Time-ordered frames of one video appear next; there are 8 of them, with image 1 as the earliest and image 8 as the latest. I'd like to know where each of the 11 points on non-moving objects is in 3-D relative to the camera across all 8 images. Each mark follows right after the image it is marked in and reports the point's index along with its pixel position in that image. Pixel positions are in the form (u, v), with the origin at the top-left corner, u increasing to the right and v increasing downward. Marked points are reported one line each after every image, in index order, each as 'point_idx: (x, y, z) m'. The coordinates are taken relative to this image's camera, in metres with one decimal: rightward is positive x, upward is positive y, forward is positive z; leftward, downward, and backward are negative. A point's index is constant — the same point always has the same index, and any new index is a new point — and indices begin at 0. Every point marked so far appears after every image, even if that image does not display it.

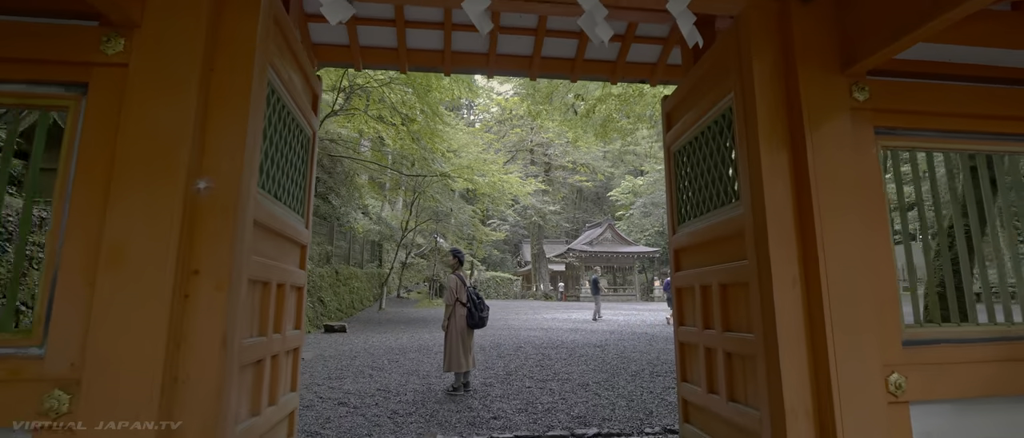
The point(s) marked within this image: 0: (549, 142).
0: (+1.4, +2.9, +18.5) m
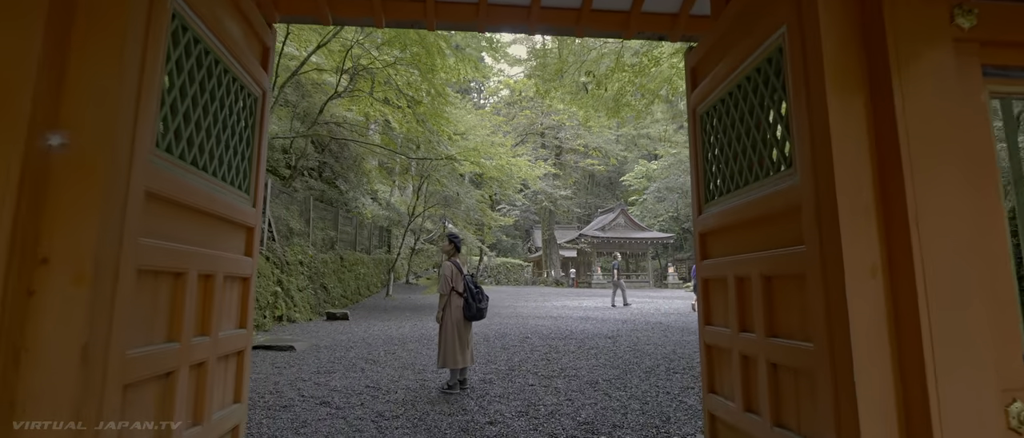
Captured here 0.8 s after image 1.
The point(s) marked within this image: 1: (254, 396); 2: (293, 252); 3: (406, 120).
0: (+1.8, +3.5, +18.0) m
1: (-1.8, -1.3, +3.4) m
2: (-3.9, -0.6, +8.8) m
3: (-2.0, +1.9, +9.5) m
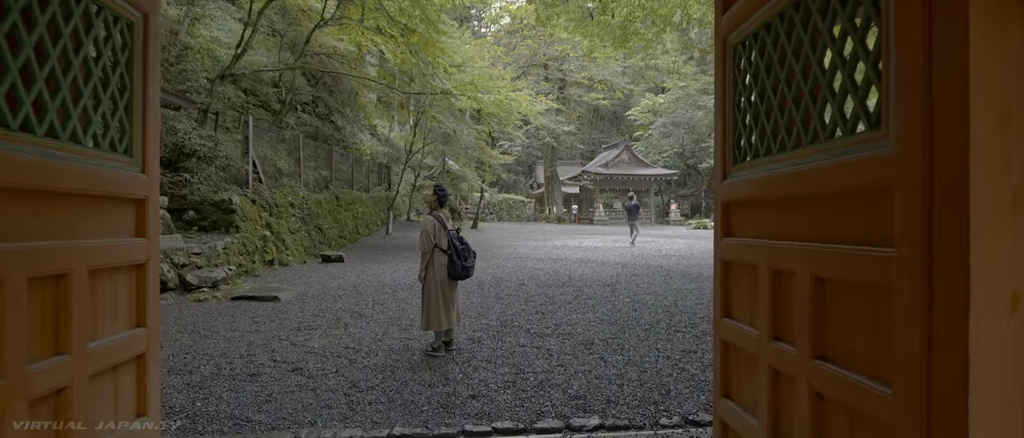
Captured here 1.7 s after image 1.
0: (+1.8, +5.7, +16.9) m
1: (-1.9, -0.9, +3.2) m
2: (-4.0, +0.4, +8.5) m
3: (-2.0, +3.0, +8.8) m
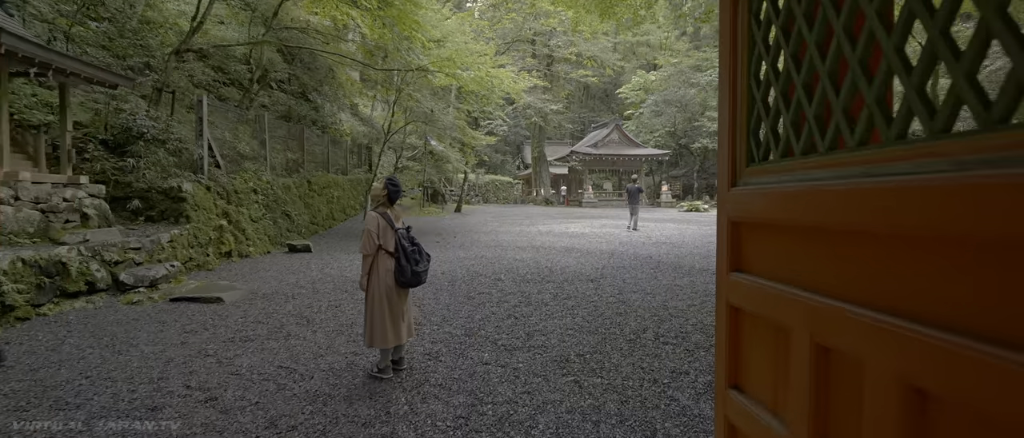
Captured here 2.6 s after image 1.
0: (+1.3, +6.3, +16.2) m
1: (-2.1, -0.9, +2.7) m
2: (-4.3, +0.6, +7.9) m
3: (-2.4, +3.3, +8.1) m
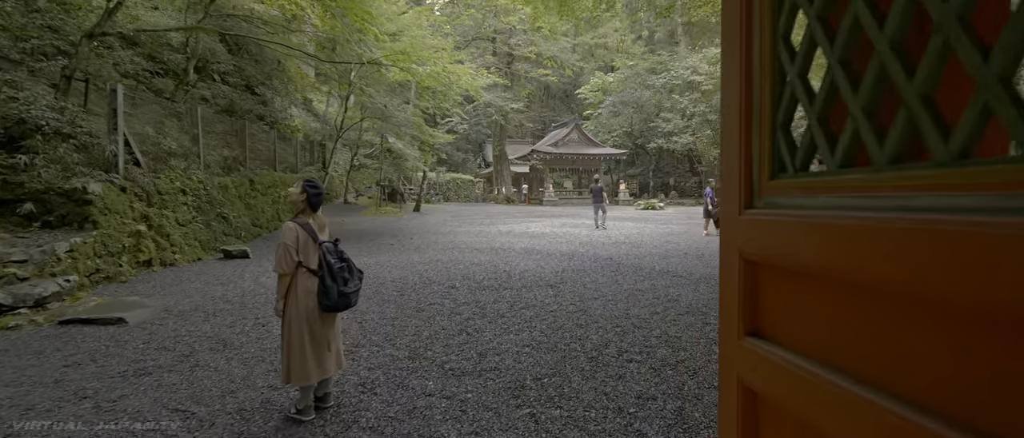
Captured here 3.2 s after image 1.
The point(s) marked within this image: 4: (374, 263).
0: (-0.1, +6.3, +15.8) m
1: (-2.4, -1.0, +2.1) m
2: (-5.0, +0.6, +7.1) m
3: (-3.1, +3.2, +7.5) m
4: (-1.9, -0.6, +6.7) m
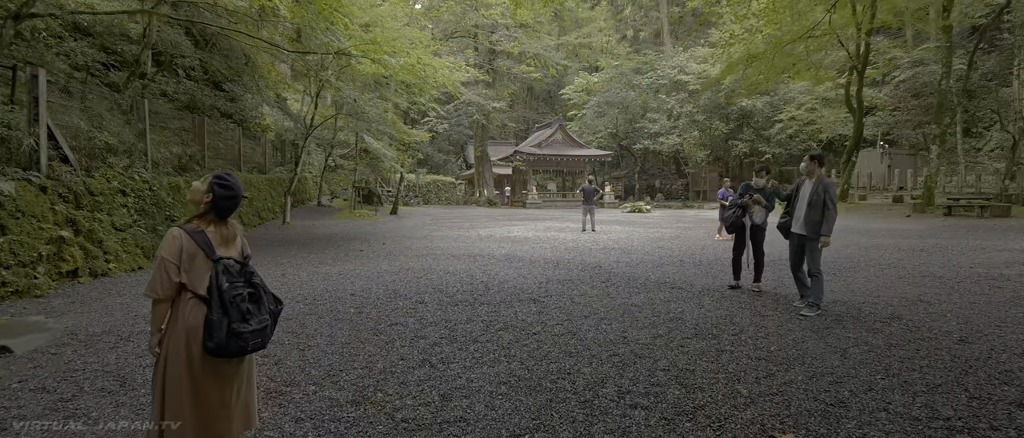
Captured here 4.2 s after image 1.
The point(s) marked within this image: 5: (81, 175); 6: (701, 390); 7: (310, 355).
0: (-0.6, +6.2, +15.2) m
1: (-2.5, -1.0, +1.4) m
2: (-5.2, +0.5, +6.3) m
3: (-3.3, +3.2, +6.8) m
4: (-2.2, -0.7, +6.0) m
5: (-5.2, +0.5, +5.8) m
6: (+1.0, -0.9, +2.5) m
7: (-1.3, -0.9, +3.1) m
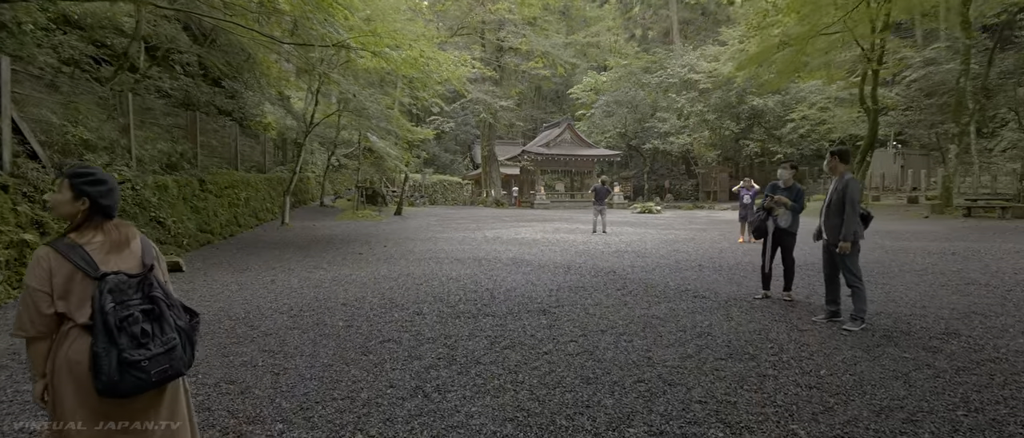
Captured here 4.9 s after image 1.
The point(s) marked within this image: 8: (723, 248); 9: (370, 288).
0: (-0.4, +6.2, +14.8) m
1: (-2.5, -1.0, +1.0) m
2: (-5.2, +0.5, +5.9) m
3: (-3.3, +3.1, +6.4) m
4: (-2.1, -0.7, +5.6) m
5: (-5.1, +0.5, +5.5) m
6: (+1.0, -0.9, +2.1) m
7: (-1.3, -0.9, +2.7) m
8: (+3.5, -0.5, +8.0) m
9: (-1.5, -0.7, +5.2) m
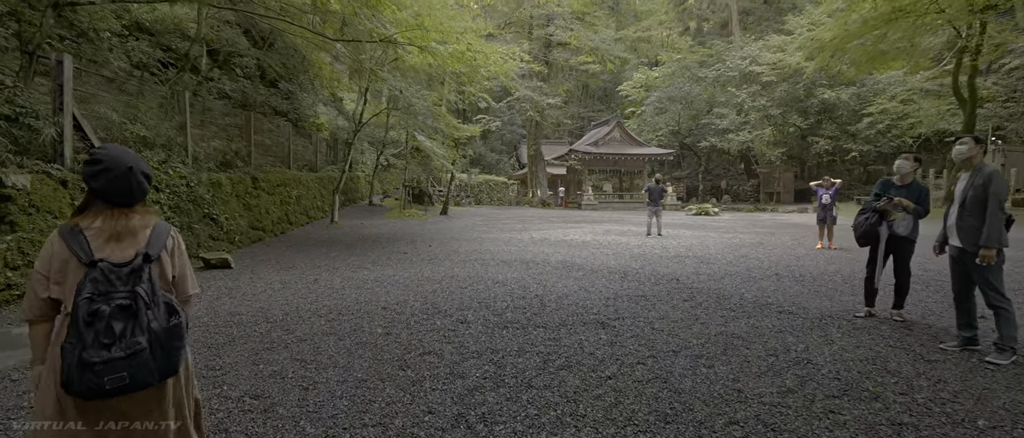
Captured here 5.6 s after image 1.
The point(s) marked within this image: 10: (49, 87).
0: (+1.1, +6.1, +14.3) m
1: (-2.3, -1.0, +0.7) m
2: (-4.5, +0.6, +6.0) m
3: (-2.6, +3.2, +6.2) m
4: (-1.5, -0.7, +5.4) m
5: (-4.6, +0.6, +5.5) m
6: (+1.2, -0.9, +1.5) m
7: (-1.0, -0.9, +2.3) m
8: (+4.3, -0.5, +7.2) m
9: (-1.0, -0.7, +4.8) m
10: (-4.9, +1.3, +5.3) m
